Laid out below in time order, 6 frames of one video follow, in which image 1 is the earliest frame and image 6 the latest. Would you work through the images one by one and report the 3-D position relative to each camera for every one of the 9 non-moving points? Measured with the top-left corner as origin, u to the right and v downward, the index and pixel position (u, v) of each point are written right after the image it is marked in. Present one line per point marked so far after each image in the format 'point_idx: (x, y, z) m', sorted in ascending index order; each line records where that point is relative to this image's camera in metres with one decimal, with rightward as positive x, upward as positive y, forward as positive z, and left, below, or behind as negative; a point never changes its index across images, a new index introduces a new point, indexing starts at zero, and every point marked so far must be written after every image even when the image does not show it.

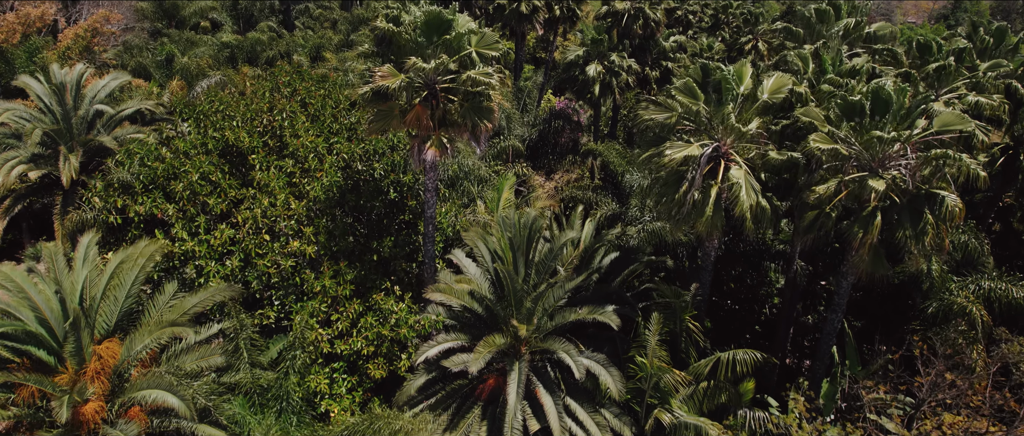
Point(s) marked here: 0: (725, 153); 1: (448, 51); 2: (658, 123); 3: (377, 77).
0: (+2.9, +0.9, +9.9) m
1: (-0.9, +2.3, +10.3) m
2: (+2.1, +1.2, +10.3) m
3: (-1.9, +1.8, +9.7) m
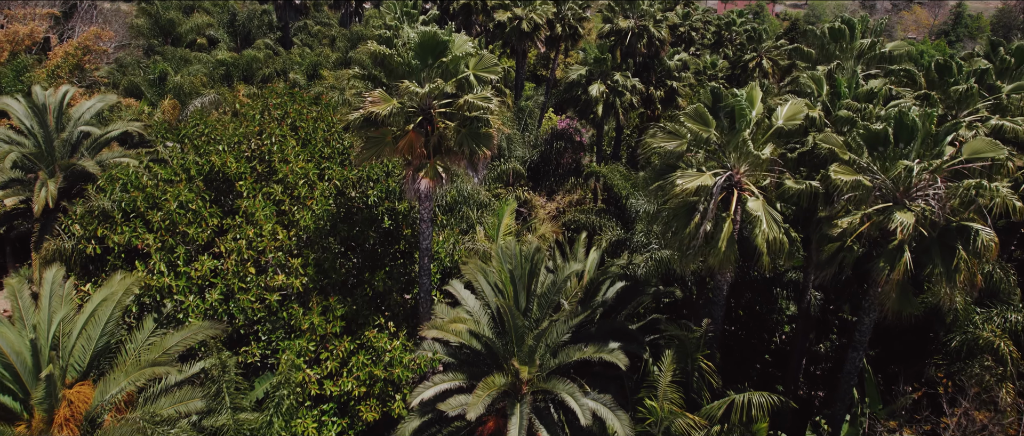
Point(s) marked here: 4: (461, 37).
0: (+2.9, +0.5, +9.3) m
1: (-0.9, +1.9, +9.7) m
2: (+2.1, +0.8, +9.7) m
3: (-1.9, +1.4, +9.2) m
4: (-0.7, +2.4, +10.0) m
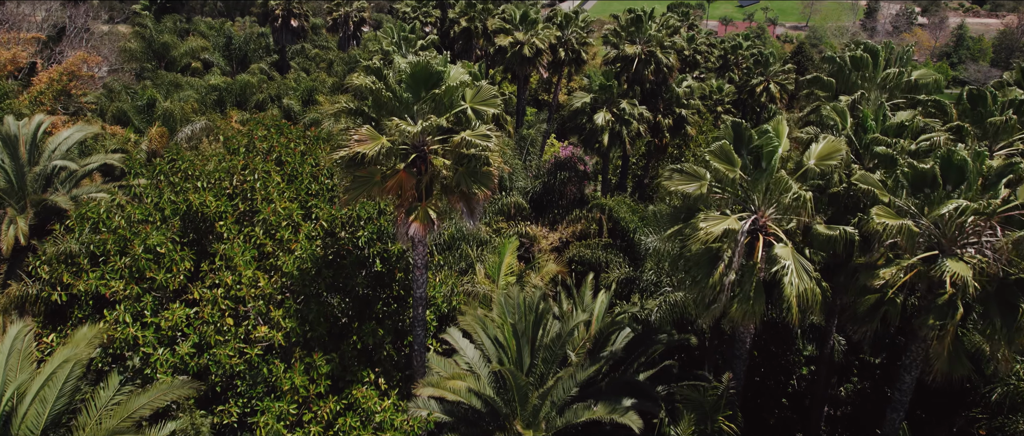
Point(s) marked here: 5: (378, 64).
0: (+2.9, -0.1, +8.4) m
1: (-0.9, +1.3, +8.9) m
2: (+2.2, +0.2, +8.8) m
3: (-1.8, +0.9, +8.3) m
4: (-0.7, +1.9, +9.2) m
5: (-1.7, +2.0, +9.4) m
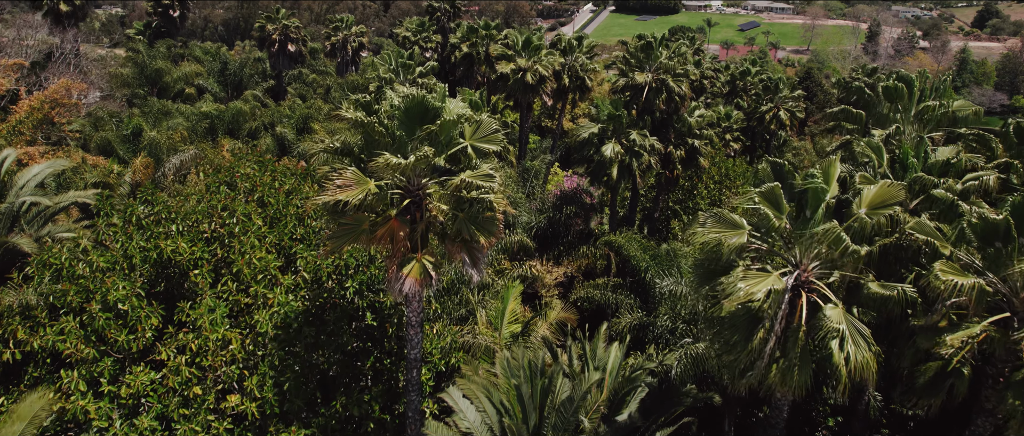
0: (+3.0, -0.6, +7.4) m
1: (-0.8, +0.7, +7.9) m
2: (+2.2, -0.3, +7.8) m
3: (-1.8, +0.3, +7.3) m
4: (-0.6, +1.3, +8.2) m
5: (-1.6, +1.4, +8.4) m
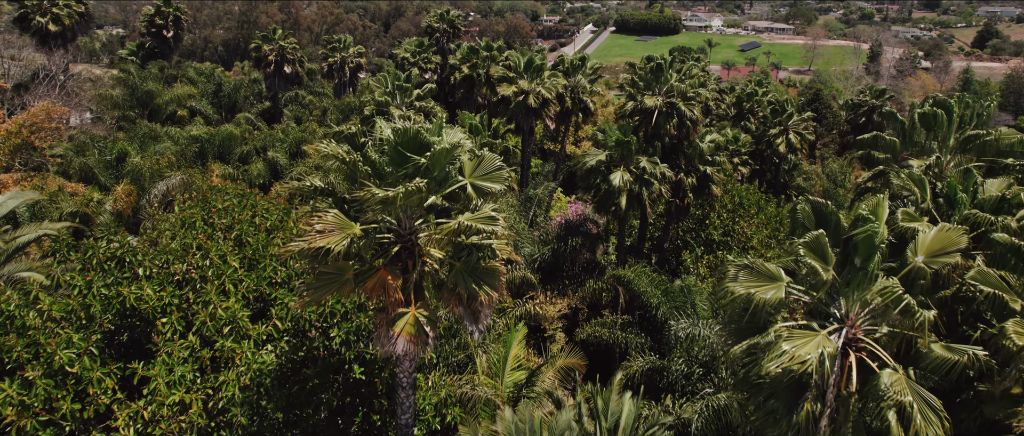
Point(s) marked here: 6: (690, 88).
0: (+3.0, -1.1, +6.4) m
1: (-0.8, +0.3, +6.9) m
2: (+2.3, -0.8, +6.8) m
3: (-1.7, -0.1, +6.3) m
4: (-0.6, +0.8, +7.3) m
5: (-1.6, +0.9, +7.5) m
6: (+4.0, +2.9, +16.4) m
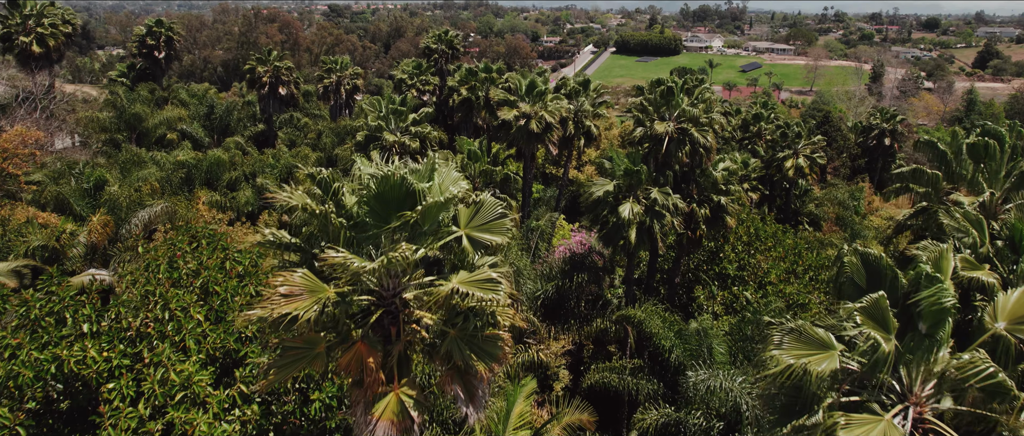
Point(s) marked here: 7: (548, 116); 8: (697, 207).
0: (+3.0, -1.5, +5.2) m
1: (-0.8, -0.2, +5.9) m
2: (+2.3, -1.2, +5.7) m
3: (-1.7, -0.6, +5.3) m
4: (-0.6, +0.4, +6.2) m
5: (-1.6, +0.4, +6.4) m
6: (+4.0, +2.2, +15.4) m
7: (+0.9, +2.6, +18.6) m
8: (+3.8, +0.2, +15.3) m
